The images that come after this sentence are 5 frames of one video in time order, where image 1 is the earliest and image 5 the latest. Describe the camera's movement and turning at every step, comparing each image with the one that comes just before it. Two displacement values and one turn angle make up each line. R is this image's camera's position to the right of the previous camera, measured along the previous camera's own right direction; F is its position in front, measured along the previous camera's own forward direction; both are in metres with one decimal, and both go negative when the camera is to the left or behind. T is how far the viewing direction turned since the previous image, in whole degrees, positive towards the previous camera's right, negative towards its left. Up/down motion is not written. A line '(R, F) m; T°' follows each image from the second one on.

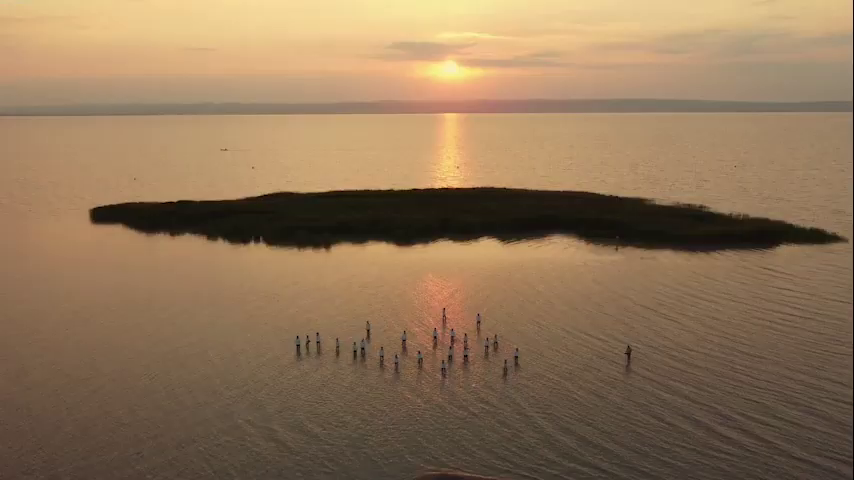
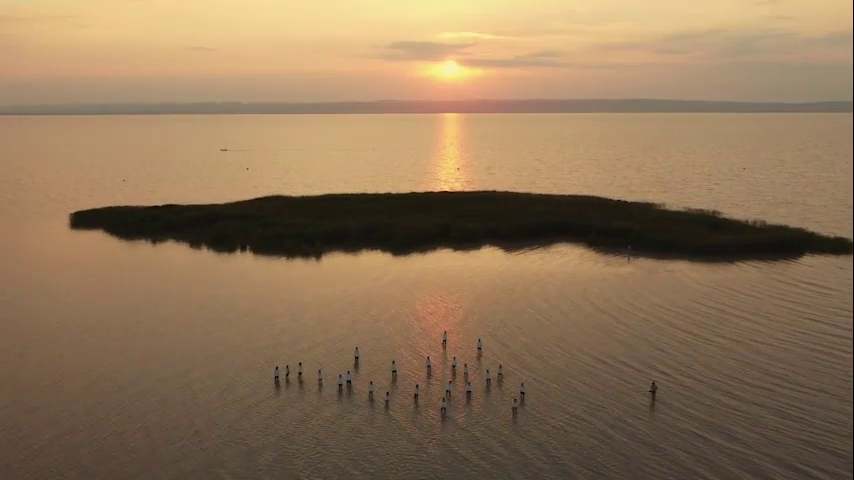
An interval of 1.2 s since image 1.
(+0.1, +2.3) m; 0°
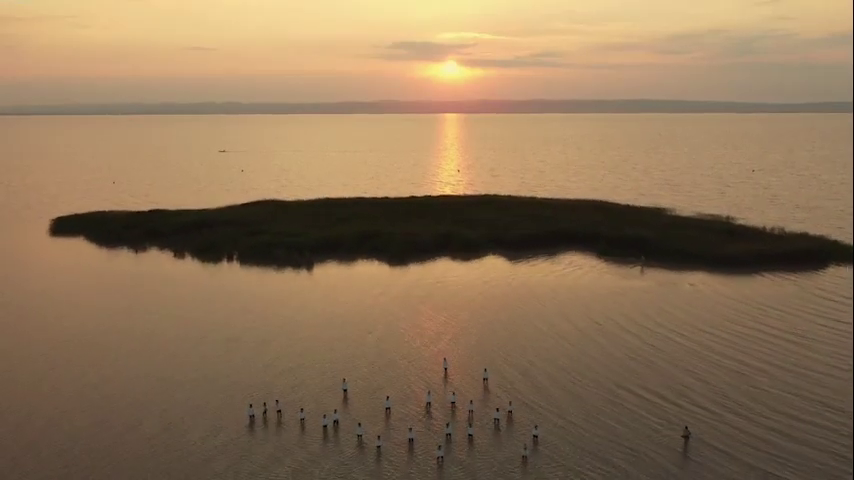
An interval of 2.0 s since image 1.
(0.0, +2.3) m; 0°
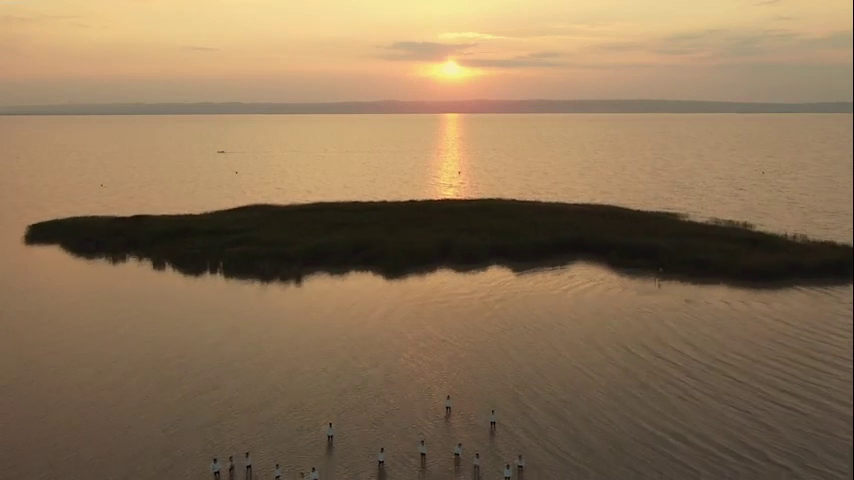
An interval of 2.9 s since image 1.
(+0.1, +2.6) m; 0°
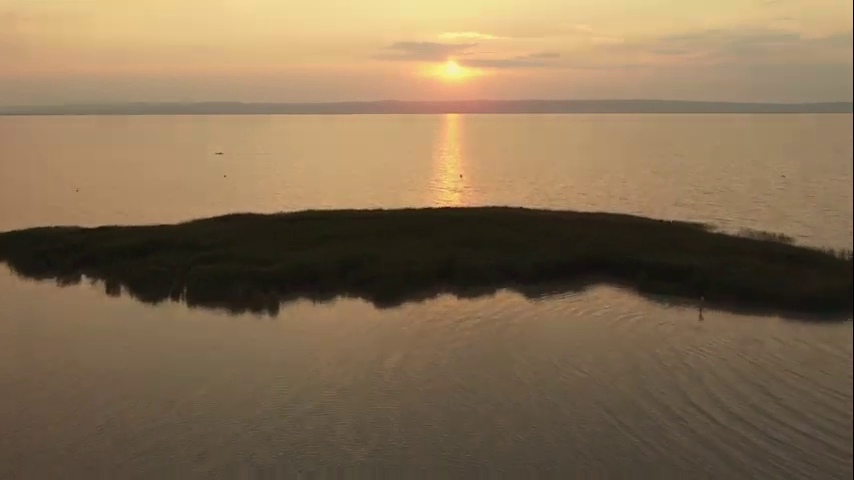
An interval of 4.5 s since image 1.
(+0.1, +4.6) m; 0°
